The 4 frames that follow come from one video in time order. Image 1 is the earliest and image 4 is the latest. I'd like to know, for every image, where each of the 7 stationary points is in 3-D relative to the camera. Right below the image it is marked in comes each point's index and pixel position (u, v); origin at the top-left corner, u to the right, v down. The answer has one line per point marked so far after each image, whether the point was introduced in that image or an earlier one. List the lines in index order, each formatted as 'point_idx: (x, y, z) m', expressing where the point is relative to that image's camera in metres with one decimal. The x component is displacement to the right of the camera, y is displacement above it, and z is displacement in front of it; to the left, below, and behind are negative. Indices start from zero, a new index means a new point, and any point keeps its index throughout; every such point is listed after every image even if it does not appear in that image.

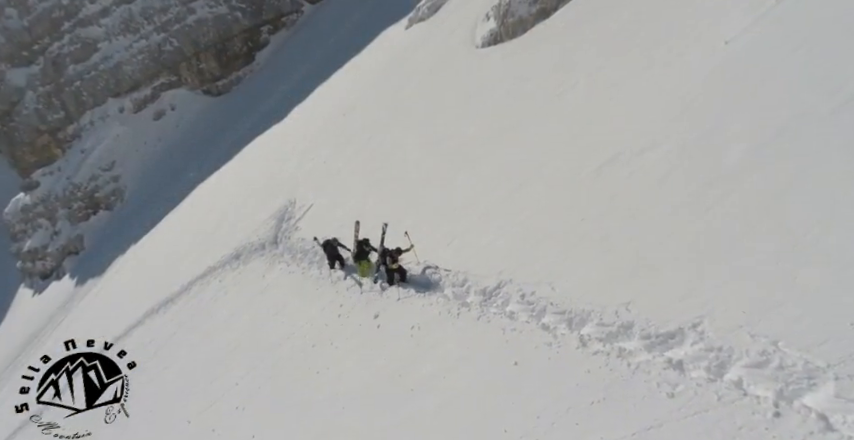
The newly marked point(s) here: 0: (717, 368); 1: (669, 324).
0: (+4.2, -2.1, +9.2) m
1: (+4.0, -1.6, +10.5) m
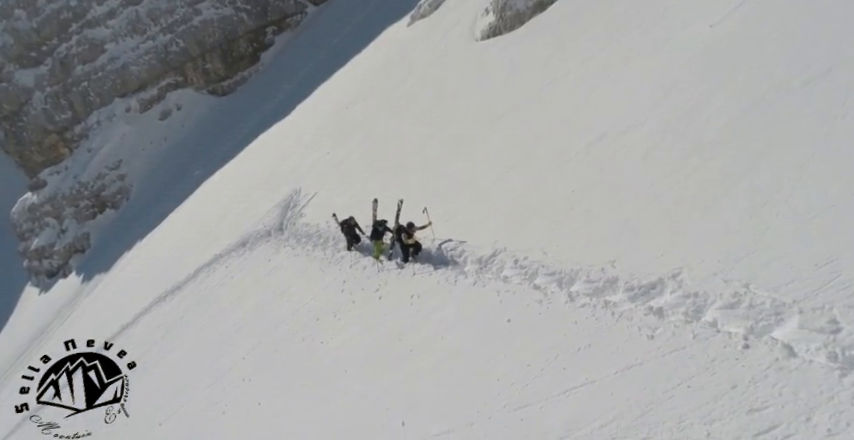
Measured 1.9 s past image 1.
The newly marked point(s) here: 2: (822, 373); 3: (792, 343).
0: (+4.1, -1.4, +9.8) m
1: (+3.9, -1.0, +11.2) m
2: (+4.8, -1.8, +7.8) m
3: (+4.8, -1.6, +8.5) m
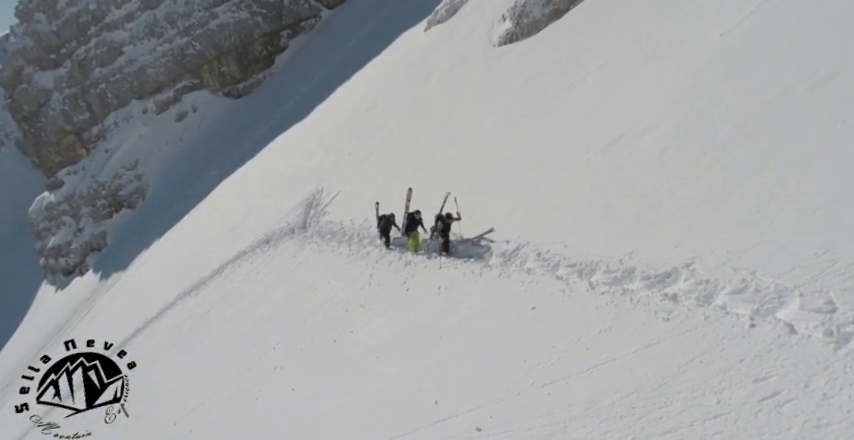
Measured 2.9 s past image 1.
0: (+4.7, -1.3, +10.9) m
1: (+4.5, -0.9, +12.2) m
2: (+5.4, -1.7, +8.8) m
3: (+5.4, -1.5, +9.5) m
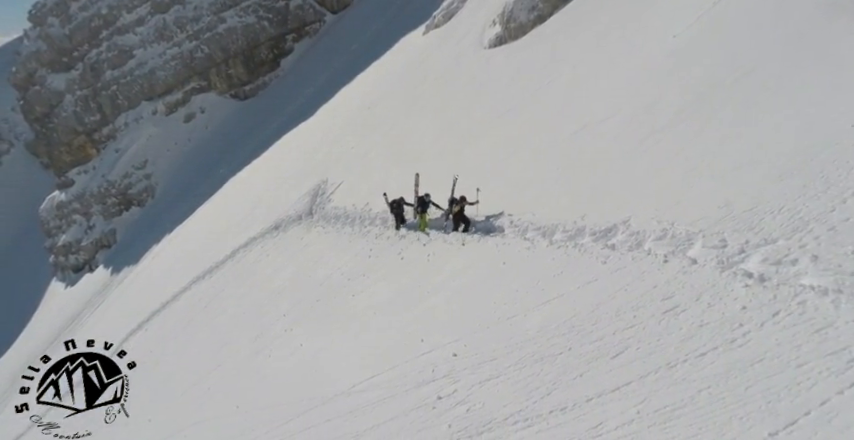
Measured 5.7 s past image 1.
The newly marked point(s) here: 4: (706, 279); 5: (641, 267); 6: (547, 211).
0: (+4.4, -0.6, +13.4) m
1: (+4.3, -0.1, +14.7) m
2: (+5.1, -1.0, +11.3) m
3: (+5.1, -0.8, +12.0) m
4: (+4.9, -1.1, +11.1) m
5: (+4.2, -1.0, +12.5) m
6: (+3.3, +0.2, +17.1) m
